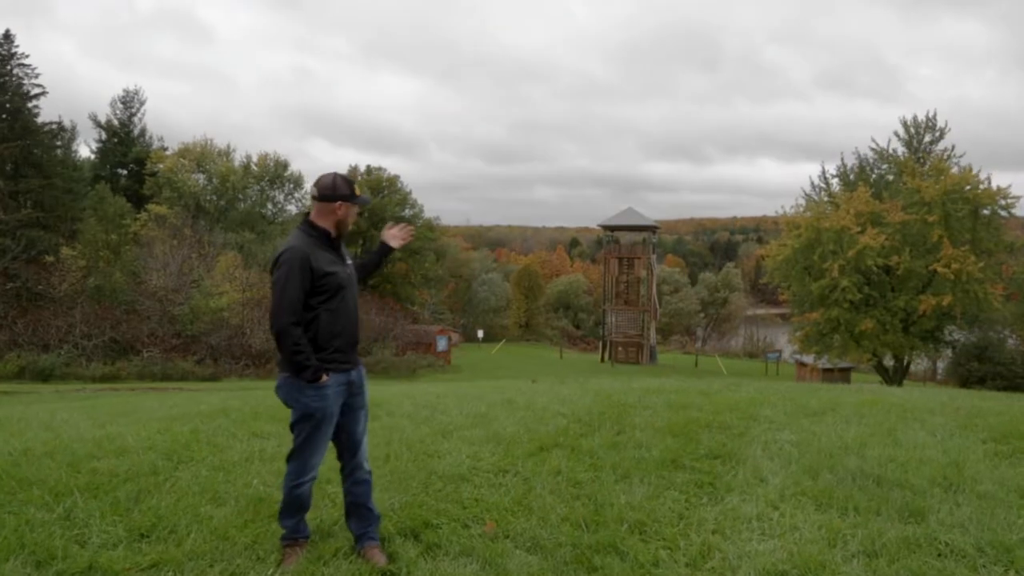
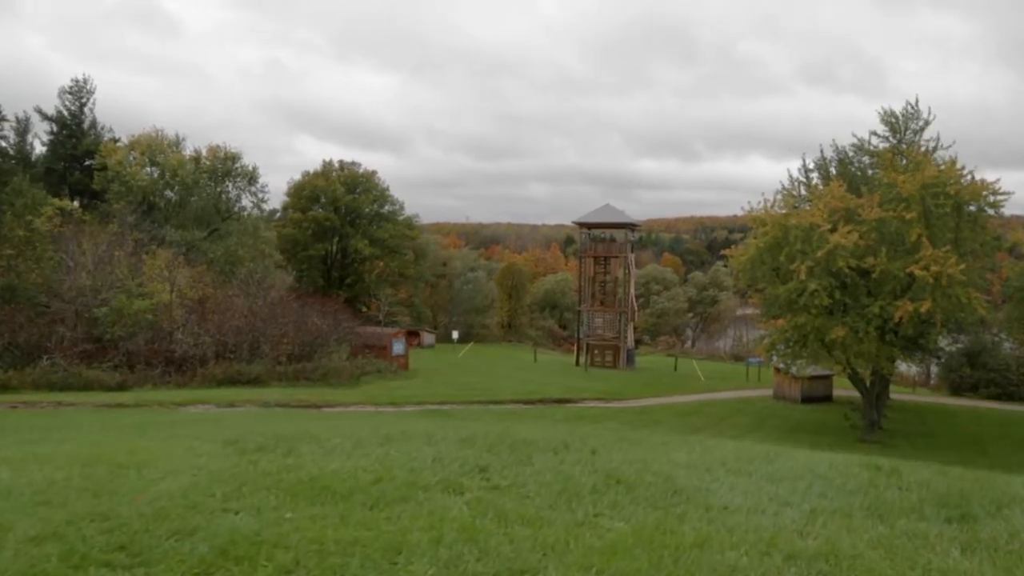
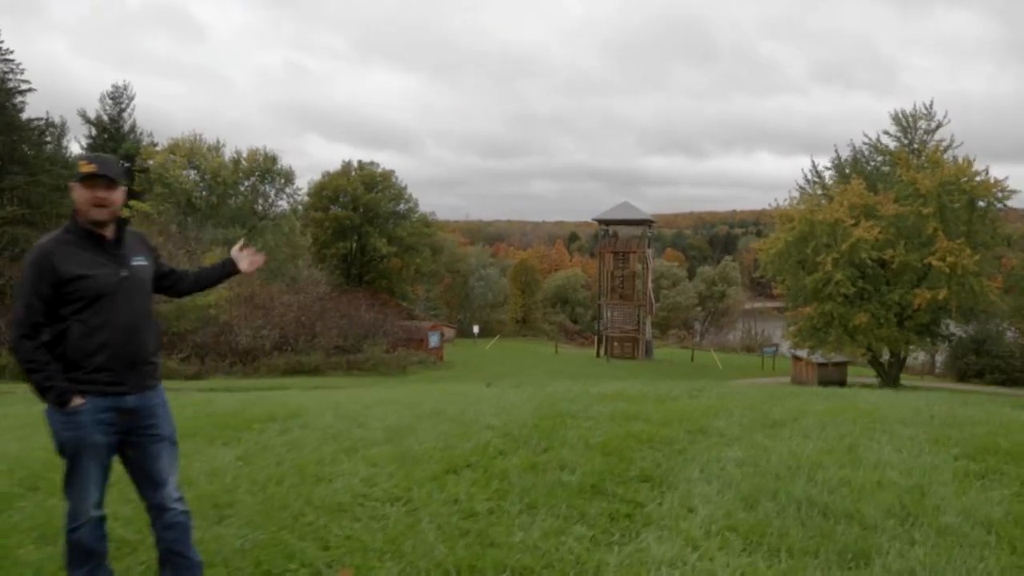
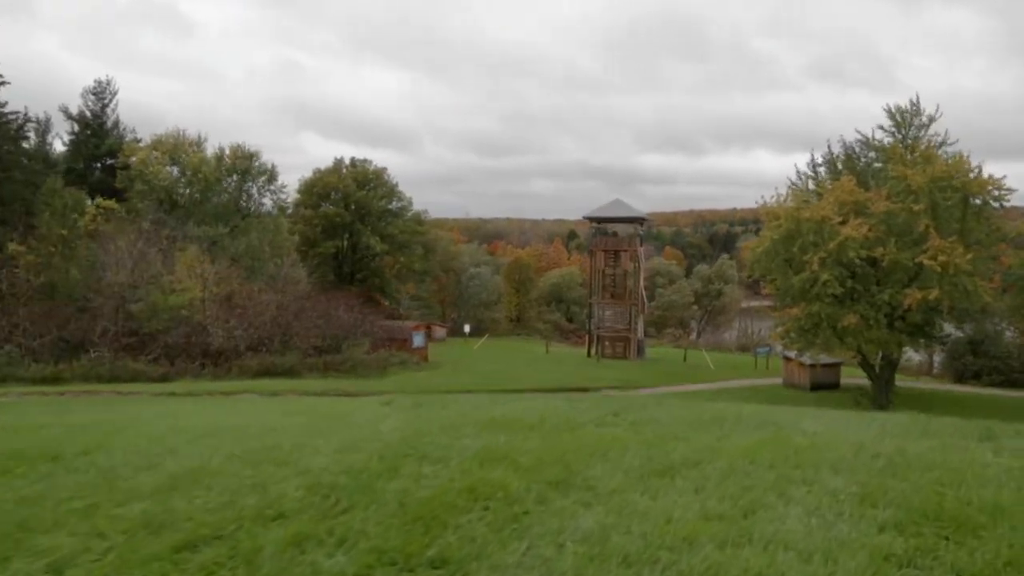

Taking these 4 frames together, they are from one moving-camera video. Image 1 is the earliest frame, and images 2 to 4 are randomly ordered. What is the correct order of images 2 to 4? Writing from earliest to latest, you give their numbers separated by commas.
3, 4, 2
